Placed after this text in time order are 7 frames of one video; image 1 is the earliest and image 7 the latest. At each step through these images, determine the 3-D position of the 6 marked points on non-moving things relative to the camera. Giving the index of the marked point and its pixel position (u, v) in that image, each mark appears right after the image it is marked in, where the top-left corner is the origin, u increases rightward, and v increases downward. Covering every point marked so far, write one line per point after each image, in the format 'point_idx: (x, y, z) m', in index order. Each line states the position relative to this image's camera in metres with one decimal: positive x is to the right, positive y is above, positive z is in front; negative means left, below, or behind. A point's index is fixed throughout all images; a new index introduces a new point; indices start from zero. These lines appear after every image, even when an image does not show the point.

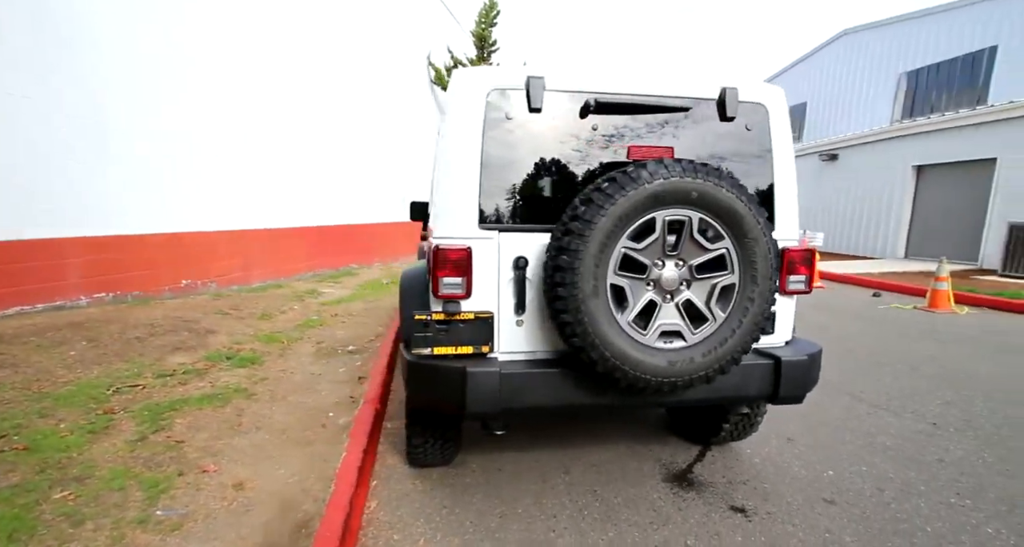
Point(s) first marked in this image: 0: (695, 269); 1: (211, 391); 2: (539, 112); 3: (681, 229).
0: (+0.6, 0.0, +1.5) m
1: (-2.1, -0.8, +3.1) m
2: (+0.1, +0.7, +1.8) m
3: (+0.6, +0.2, +1.5) m
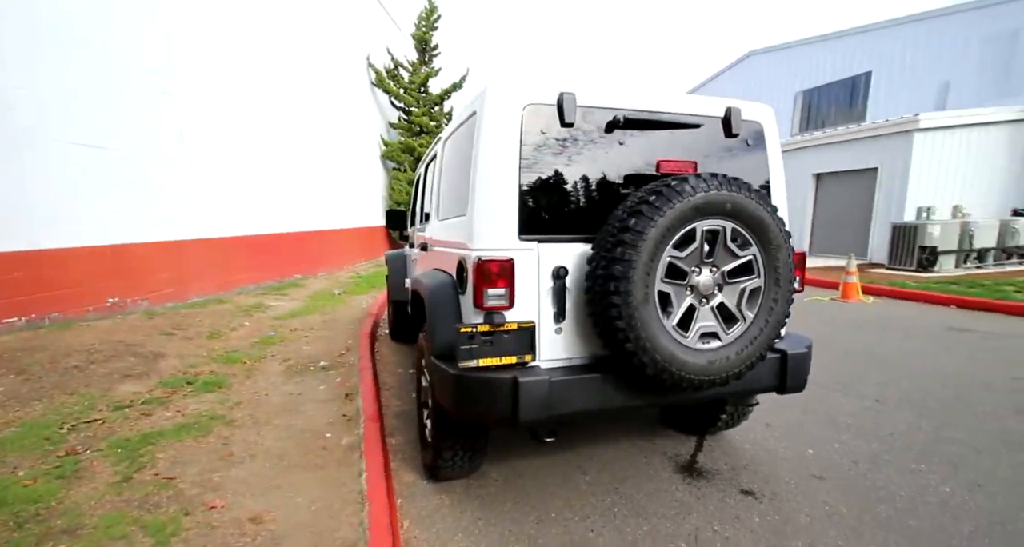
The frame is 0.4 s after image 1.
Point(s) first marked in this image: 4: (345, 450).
0: (+0.8, 0.0, +1.7) m
1: (-2.1, -0.9, +2.8) m
2: (+0.2, +0.6, +1.9) m
3: (+0.7, +0.1, +1.6) m
4: (-0.9, -1.0, +2.5) m
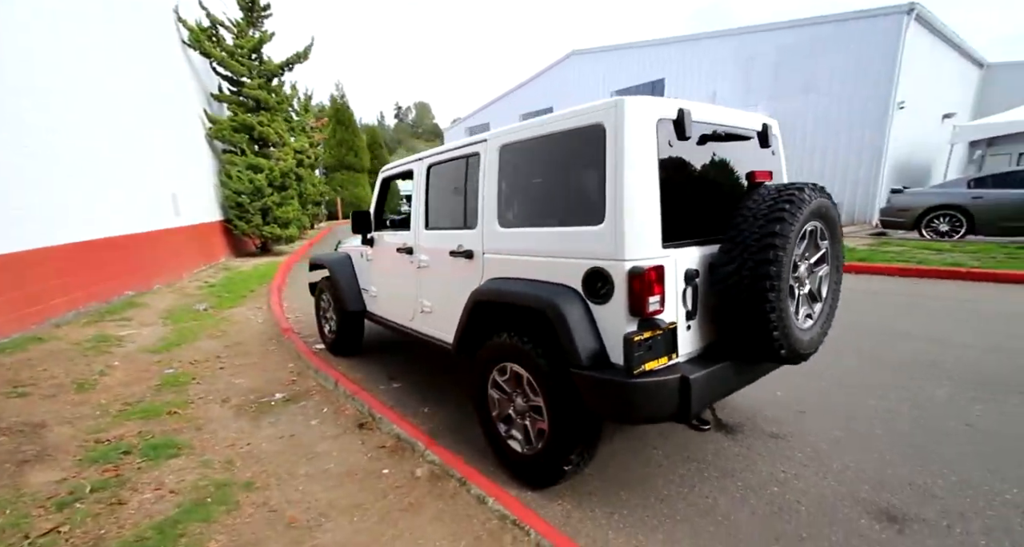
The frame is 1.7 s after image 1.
0: (+1.4, 0.0, +2.1) m
1: (-1.6, -1.1, +2.2) m
2: (+0.8, +0.6, +2.0) m
3: (+1.4, +0.2, +2.0) m
4: (-0.4, -1.1, +2.3) m
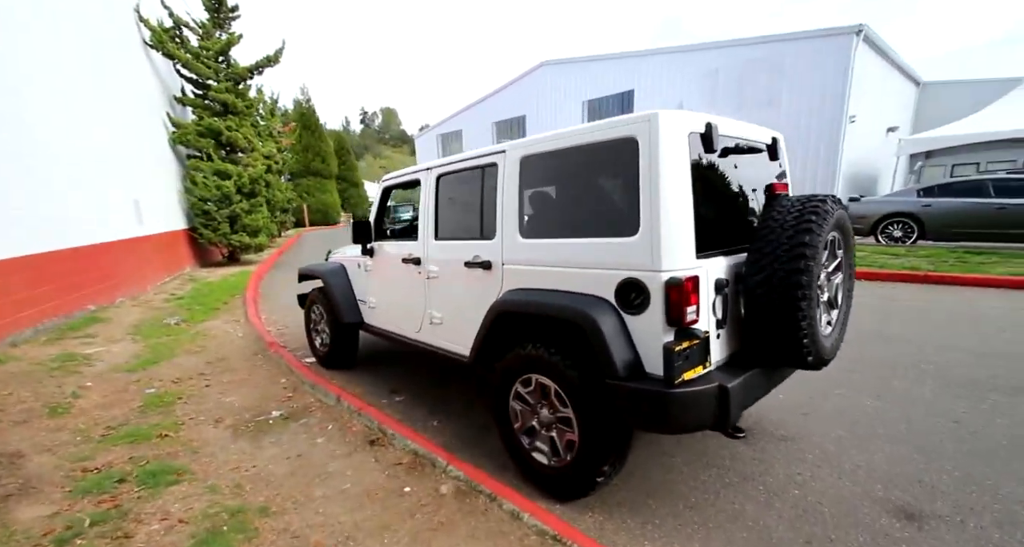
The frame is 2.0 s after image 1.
0: (+1.6, 0.0, +2.2) m
1: (-1.5, -1.2, +2.1) m
2: (+0.9, +0.6, +2.1) m
3: (+1.5, +0.1, +2.1) m
4: (-0.3, -1.1, +2.2) m
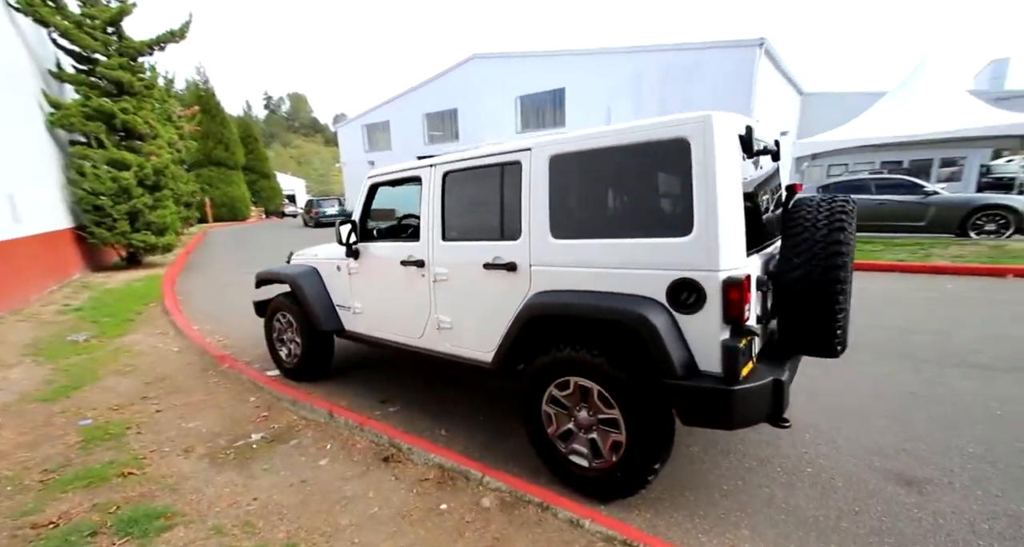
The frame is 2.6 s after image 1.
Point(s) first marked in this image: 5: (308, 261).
0: (+1.8, 0.0, +2.4) m
1: (-1.2, -1.2, +1.8) m
2: (+1.1, +0.6, +2.2) m
3: (+1.7, +0.2, +2.3) m
4: (0.0, -1.2, +2.2) m
5: (-1.9, +0.1, +4.1) m
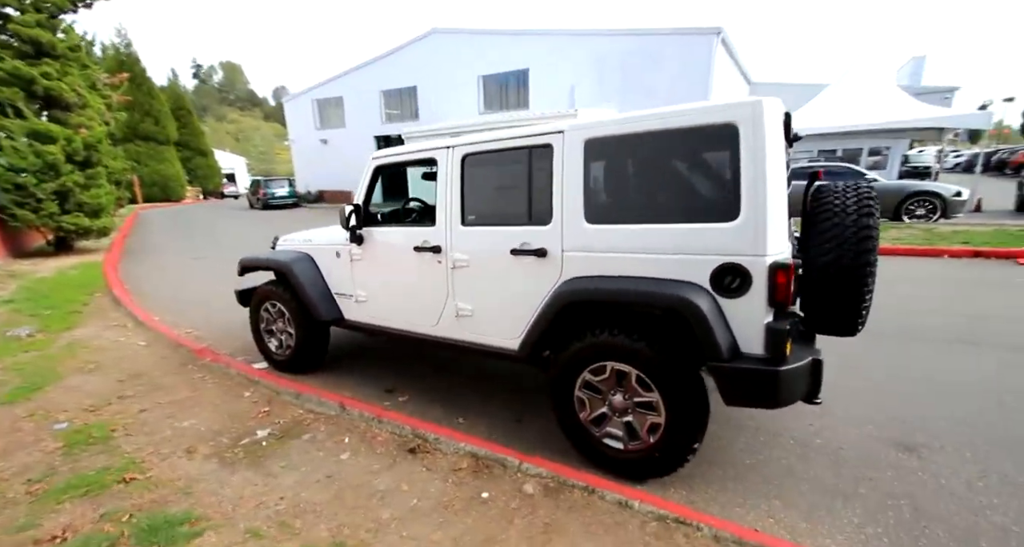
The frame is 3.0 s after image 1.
0: (+1.9, +0.1, +2.5) m
1: (-0.9, -1.2, +1.7) m
2: (+1.3, +0.6, +2.2) m
3: (+1.9, +0.2, +2.4) m
4: (+0.2, -1.1, +2.2) m
5: (-1.9, +0.2, +3.9) m
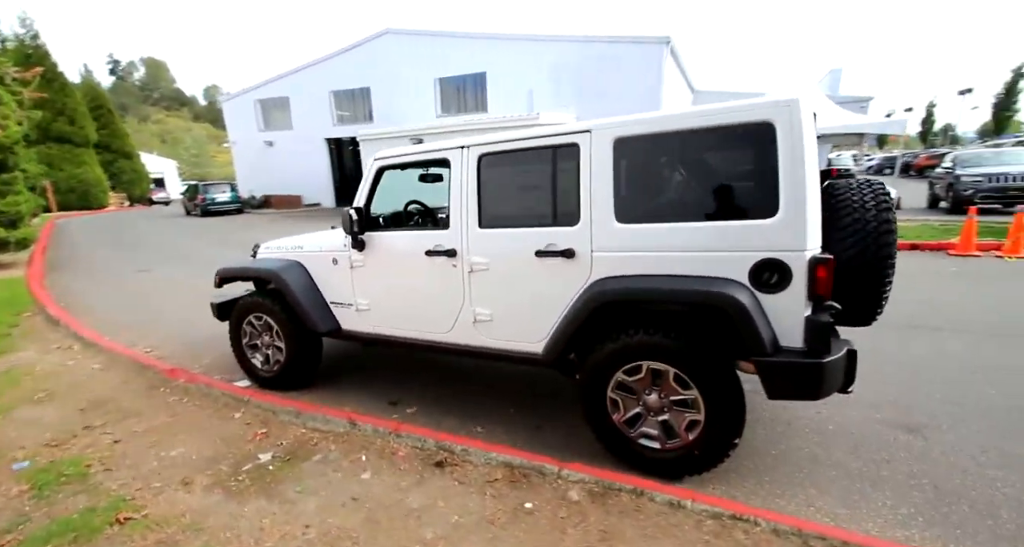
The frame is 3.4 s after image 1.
0: (+2.1, +0.2, +2.7) m
1: (-0.6, -1.2, +1.6) m
2: (+1.5, +0.7, +2.3) m
3: (+2.1, +0.3, +2.6) m
4: (+0.4, -1.1, +2.1) m
5: (-1.8, +0.2, +3.6) m
